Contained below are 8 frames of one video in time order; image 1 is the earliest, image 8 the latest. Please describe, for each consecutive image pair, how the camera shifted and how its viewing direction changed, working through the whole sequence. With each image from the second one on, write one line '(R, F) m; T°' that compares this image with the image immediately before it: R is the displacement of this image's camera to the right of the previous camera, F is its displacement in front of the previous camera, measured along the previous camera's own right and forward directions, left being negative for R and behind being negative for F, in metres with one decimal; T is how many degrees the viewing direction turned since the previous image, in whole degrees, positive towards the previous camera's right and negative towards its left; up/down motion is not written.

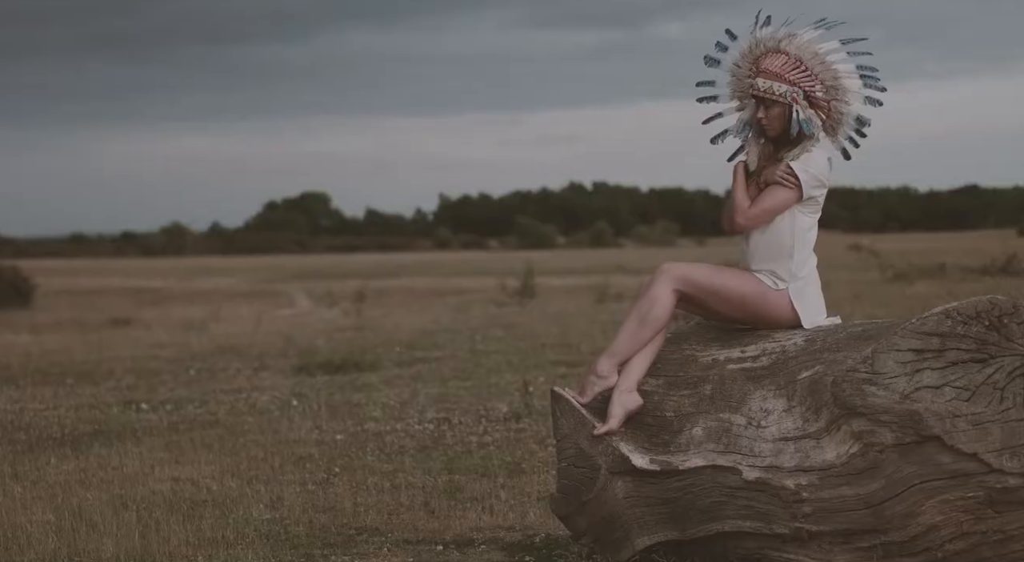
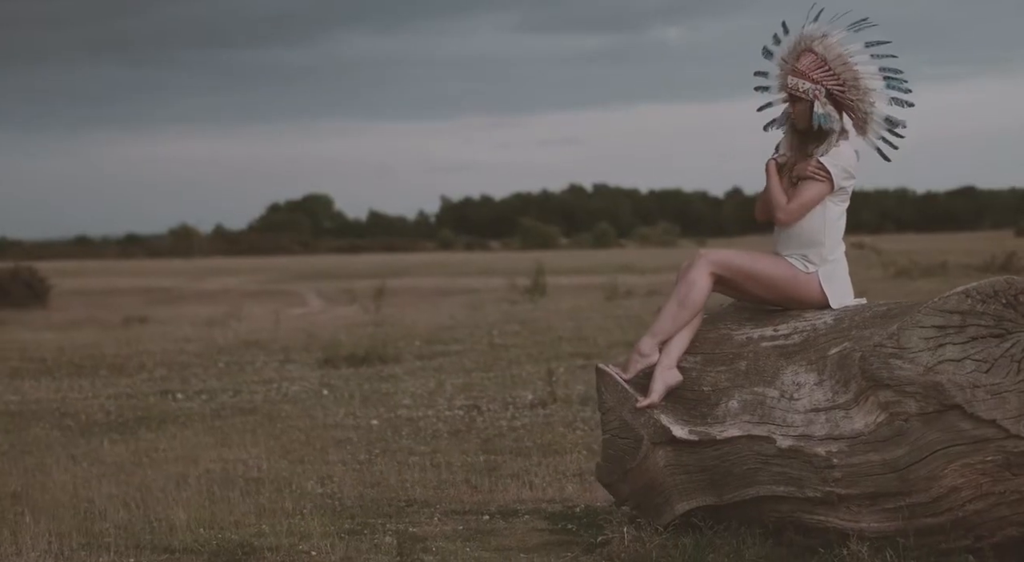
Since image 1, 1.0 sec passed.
(-0.2, -0.4) m; 0°
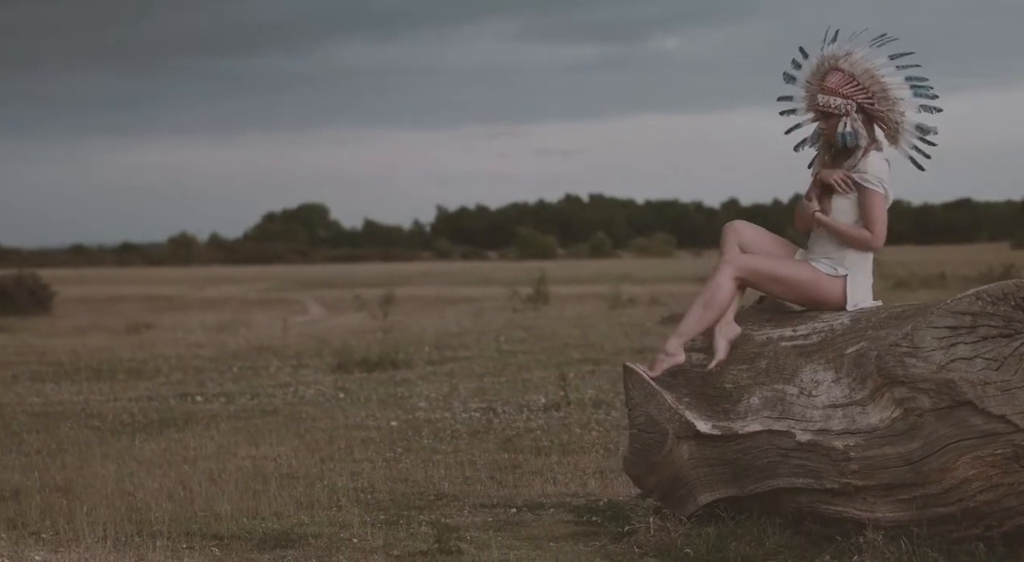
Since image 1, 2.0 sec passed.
(-0.2, -0.3) m; 0°
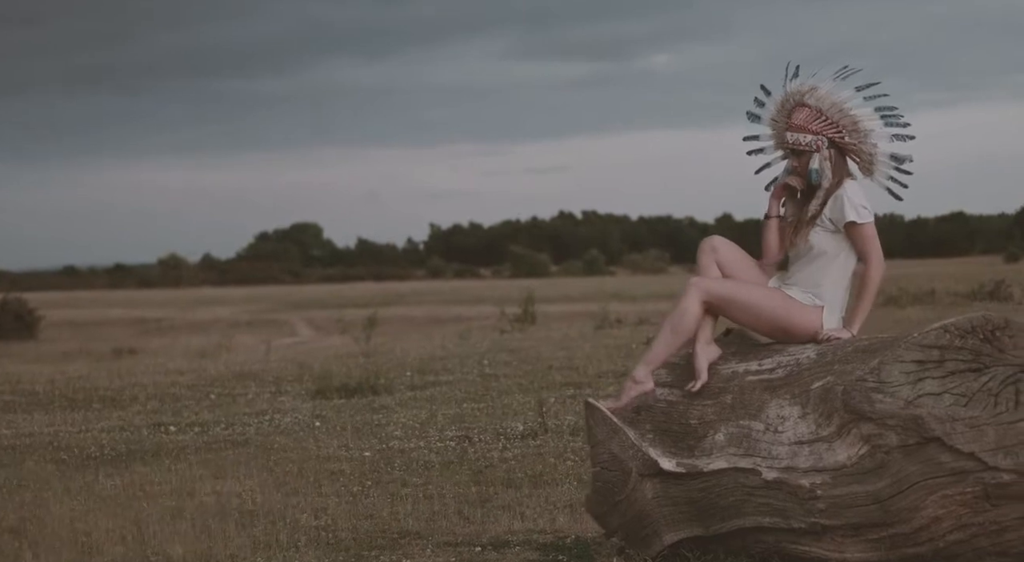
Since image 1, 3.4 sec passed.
(+0.2, +0.2) m; 0°
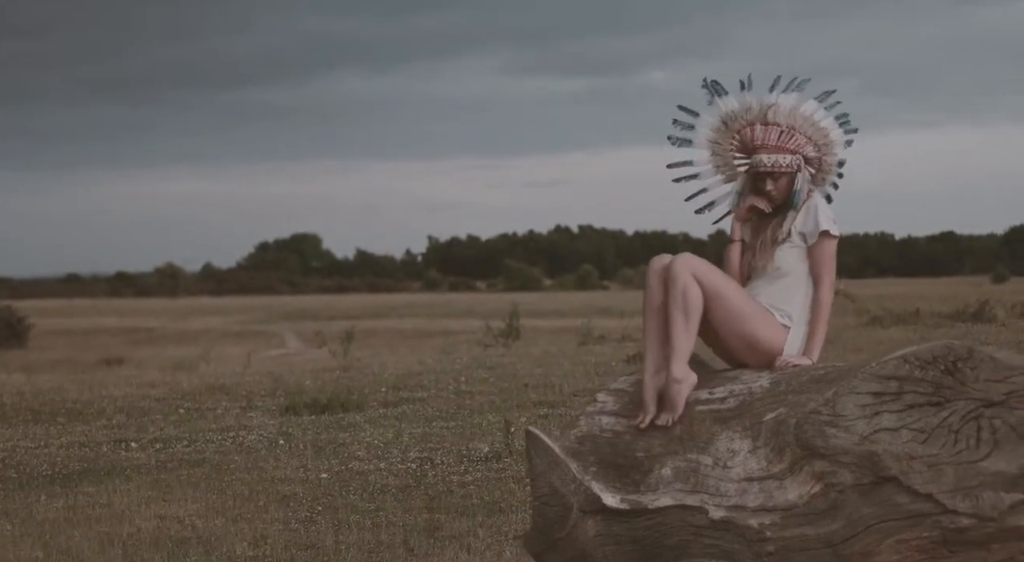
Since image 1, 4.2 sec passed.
(+0.3, +0.3) m; 0°
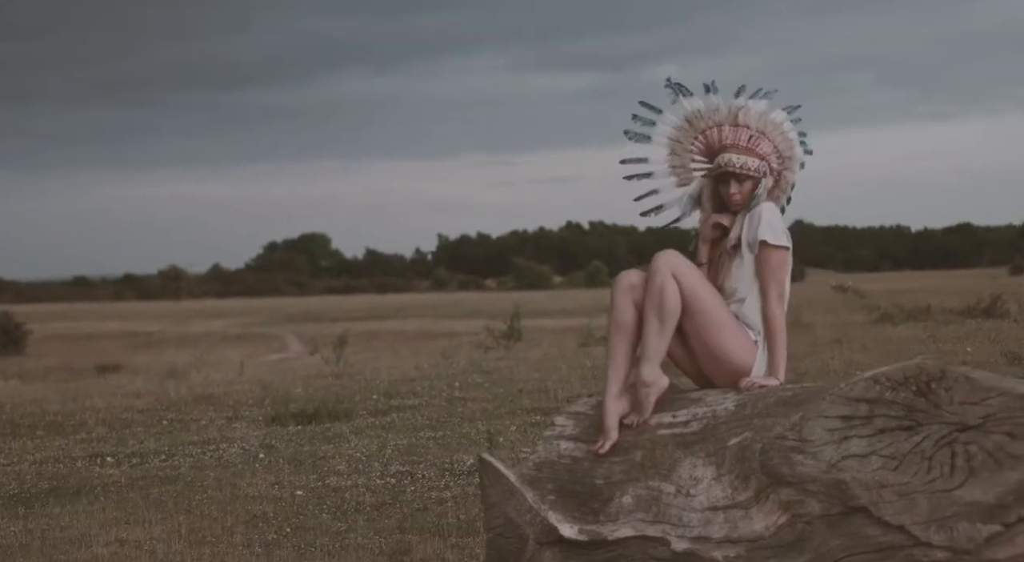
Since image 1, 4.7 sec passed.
(+0.3, +0.3) m; 0°
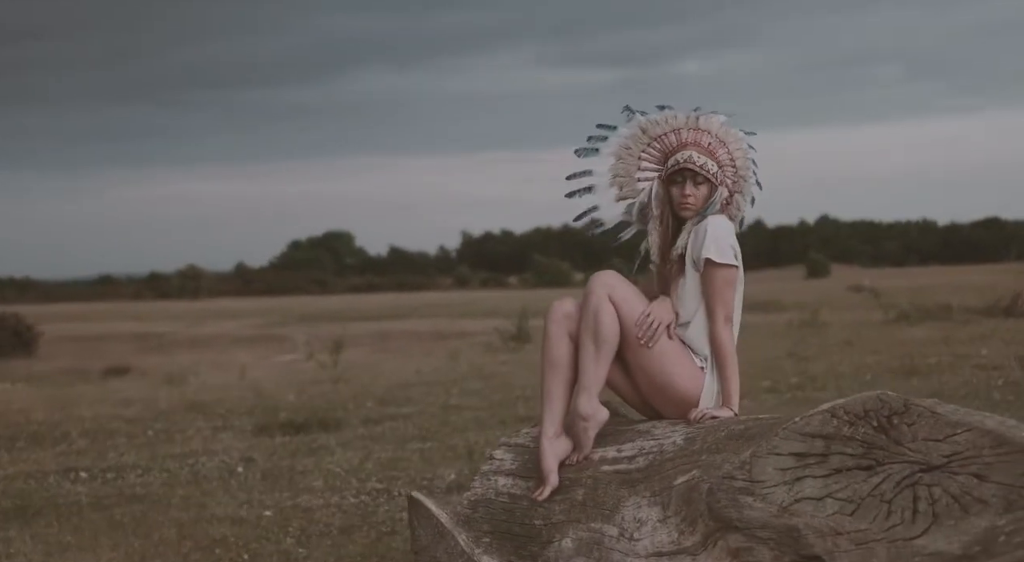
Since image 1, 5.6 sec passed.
(+0.4, +0.4) m; -1°
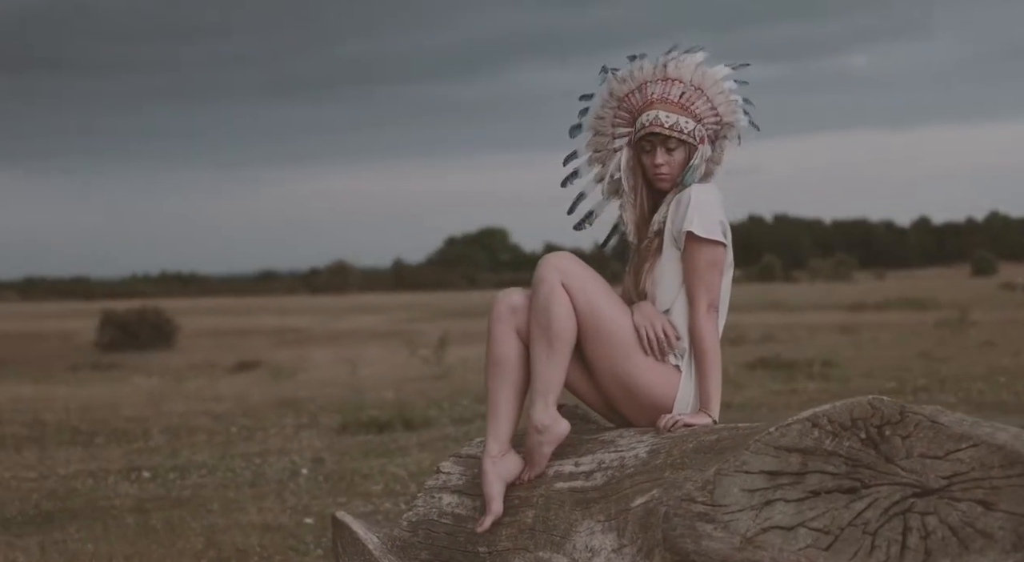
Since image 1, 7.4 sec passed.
(+0.8, +0.8) m; -8°
